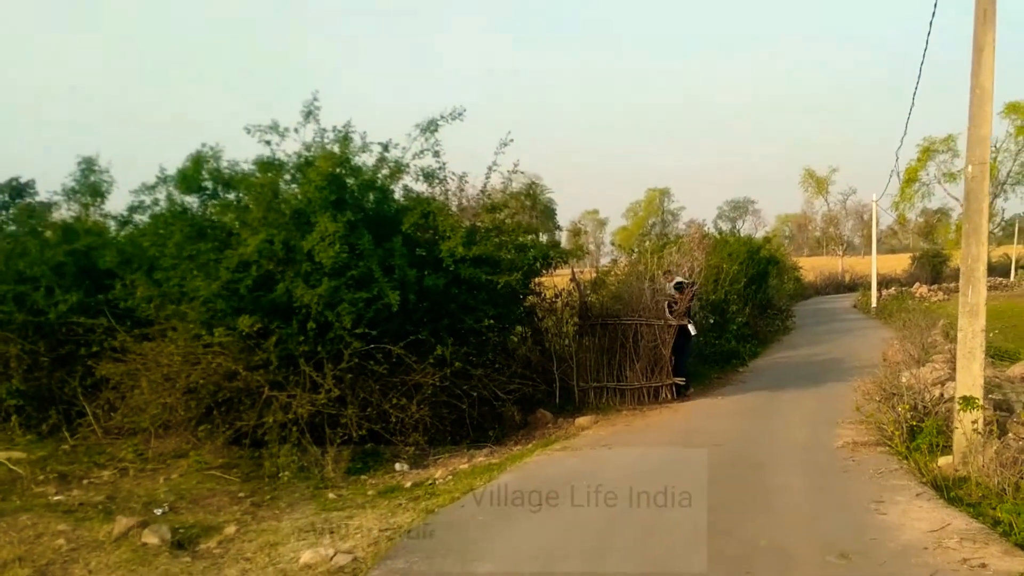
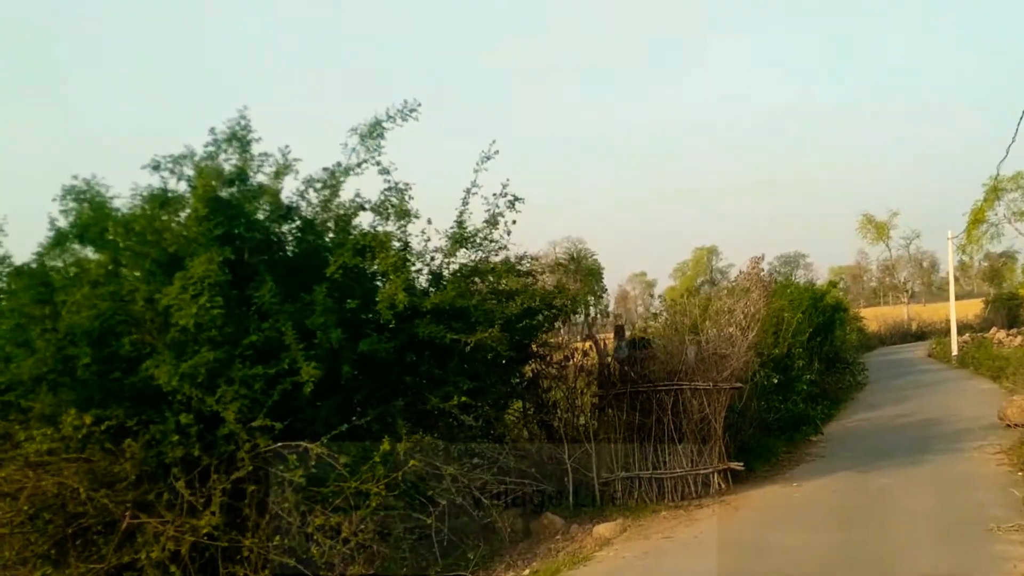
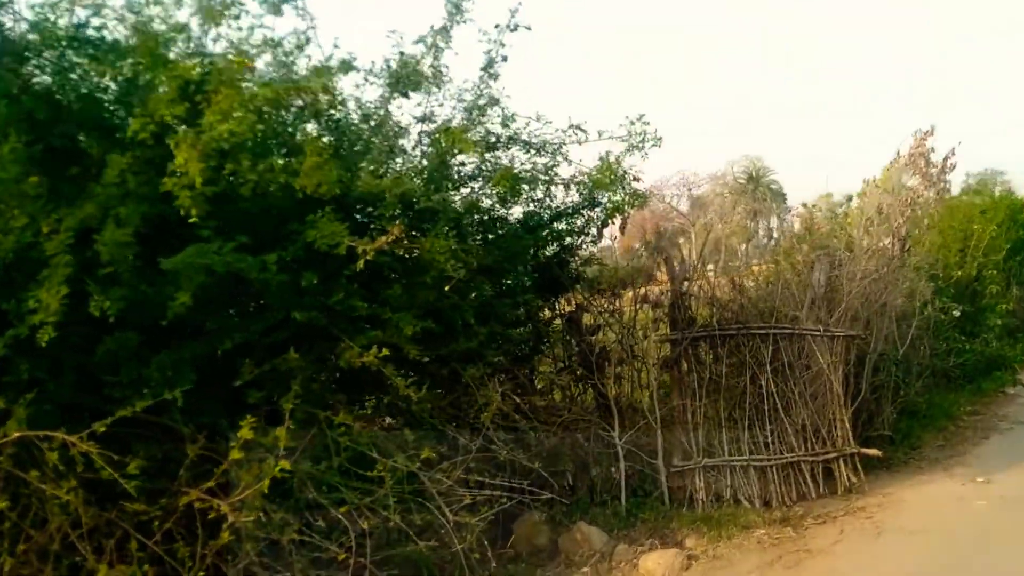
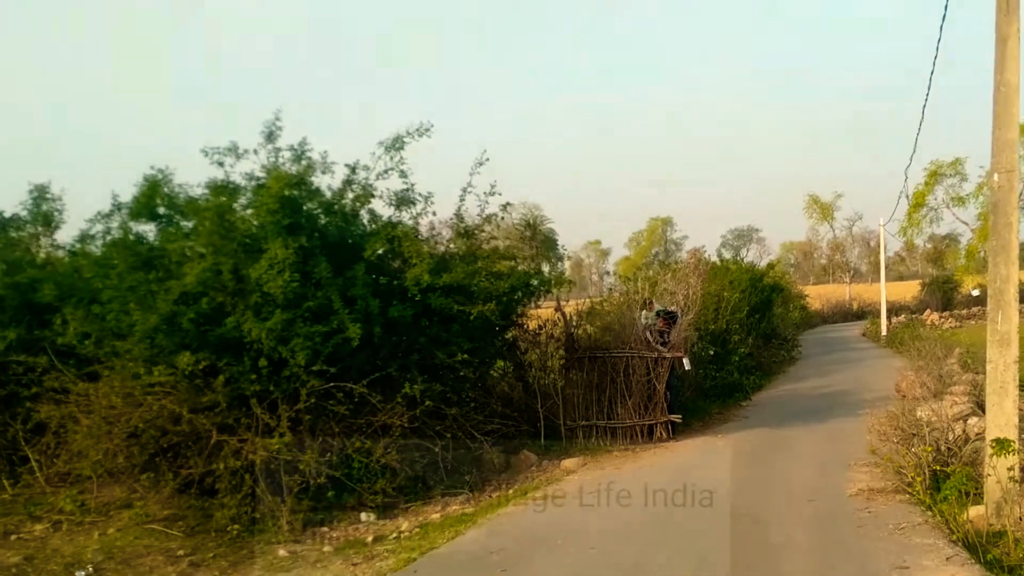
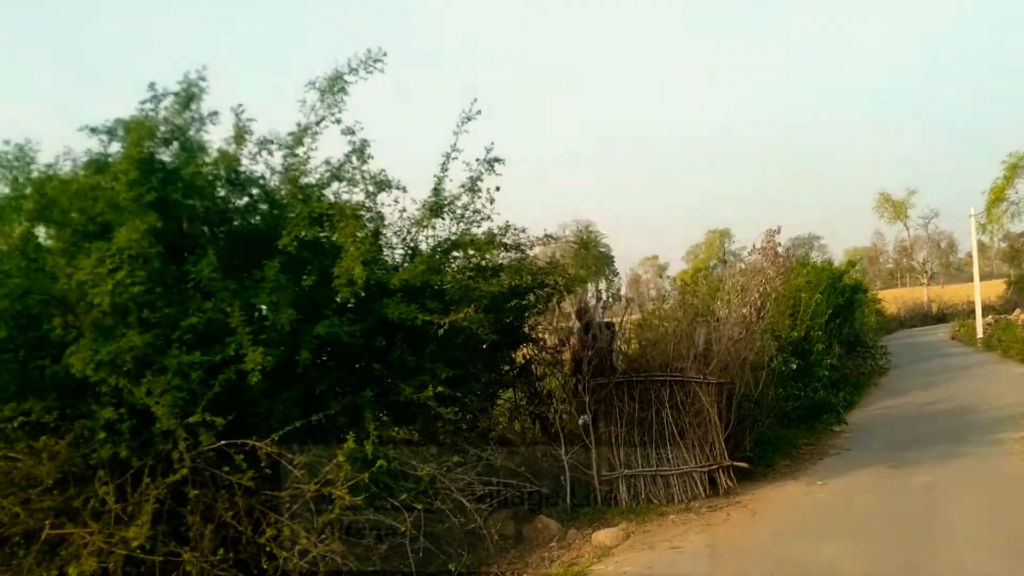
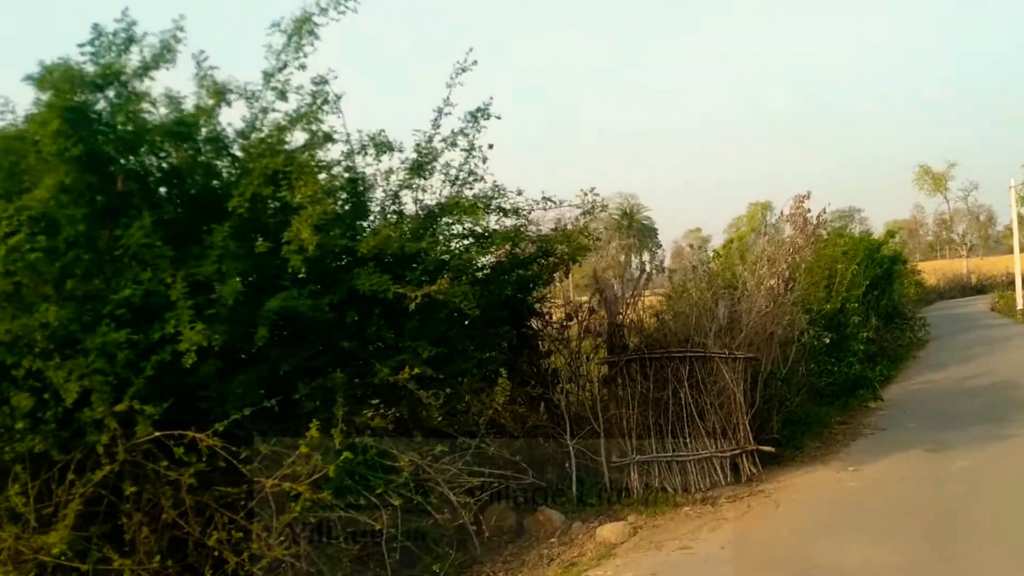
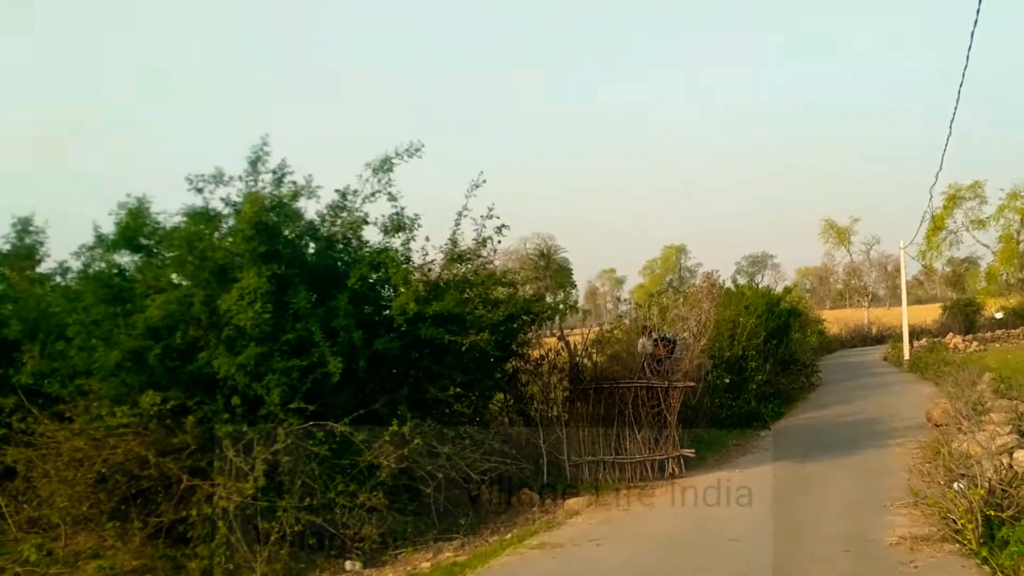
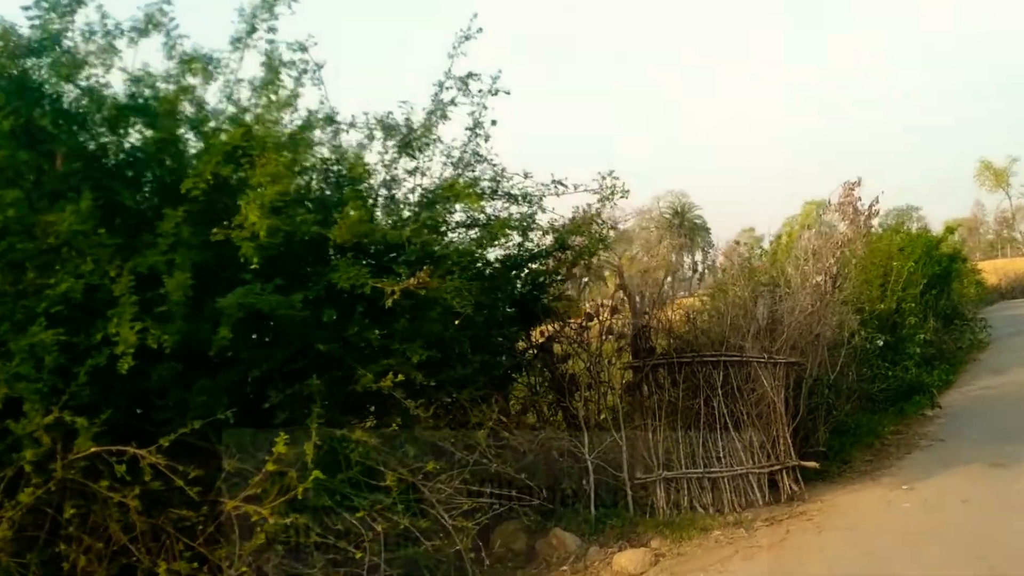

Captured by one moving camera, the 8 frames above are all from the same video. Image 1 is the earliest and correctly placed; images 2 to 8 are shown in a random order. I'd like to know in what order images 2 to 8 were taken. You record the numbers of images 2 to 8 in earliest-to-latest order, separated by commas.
4, 7, 2, 5, 6, 8, 3
